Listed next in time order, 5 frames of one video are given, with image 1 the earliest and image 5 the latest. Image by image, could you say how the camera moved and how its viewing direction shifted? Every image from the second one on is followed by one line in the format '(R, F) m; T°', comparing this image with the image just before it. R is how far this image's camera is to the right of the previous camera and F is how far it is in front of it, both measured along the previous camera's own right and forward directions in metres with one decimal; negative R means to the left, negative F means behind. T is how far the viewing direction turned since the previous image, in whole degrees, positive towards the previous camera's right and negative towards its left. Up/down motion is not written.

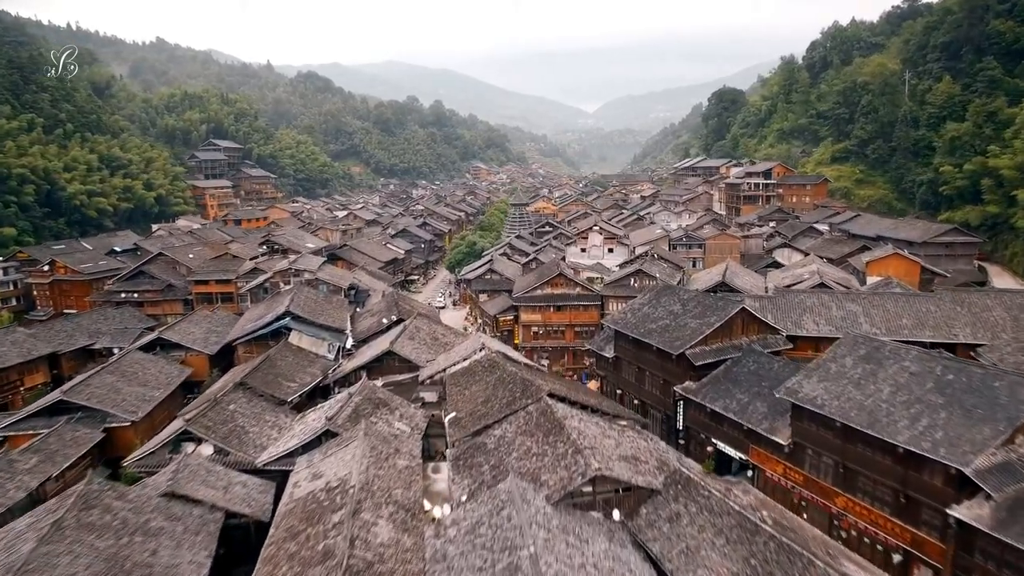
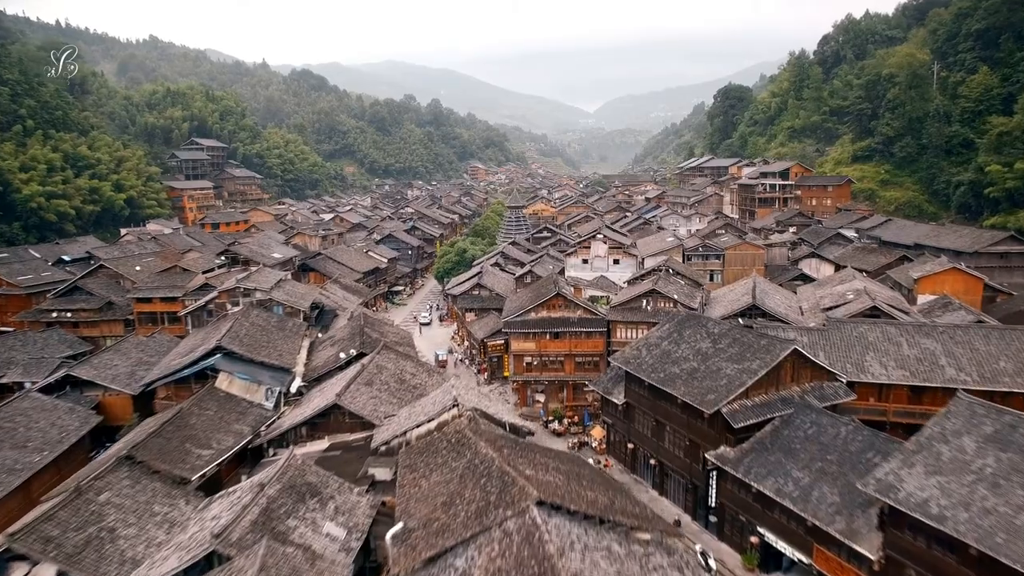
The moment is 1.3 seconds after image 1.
(+0.4, +5.0) m; 0°
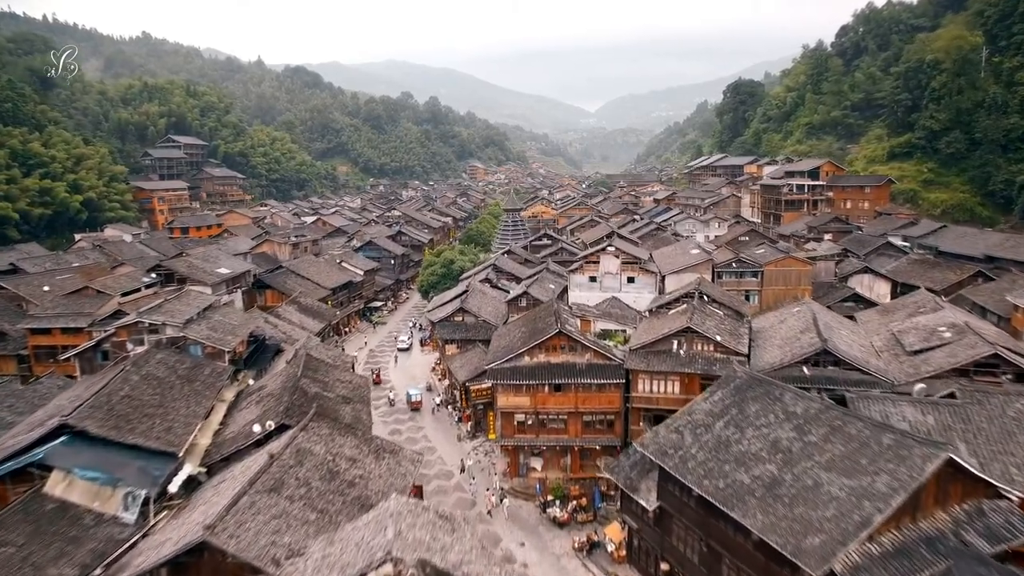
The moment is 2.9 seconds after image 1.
(+0.4, +6.4) m; 0°
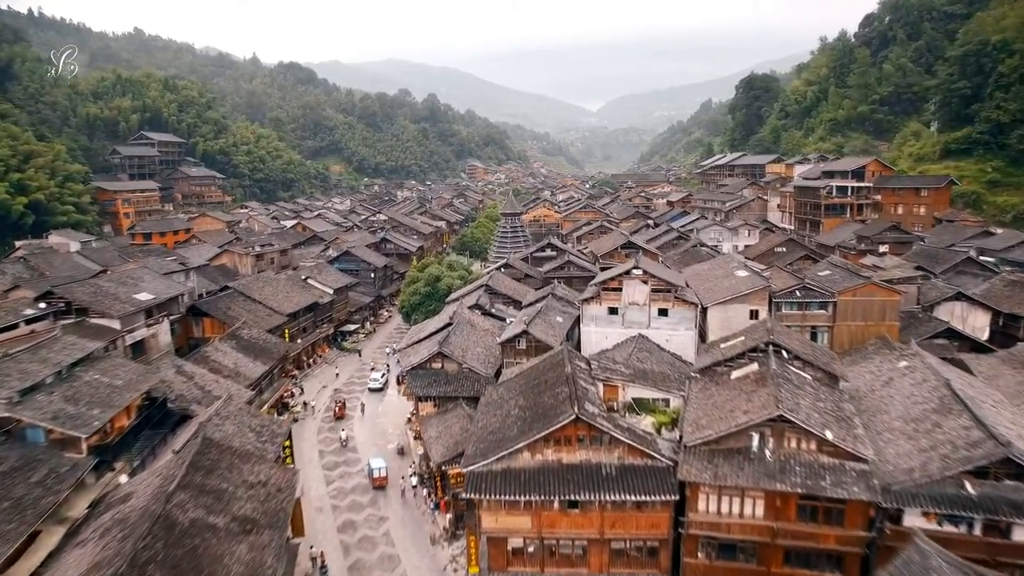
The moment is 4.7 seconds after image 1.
(+0.2, +6.9) m; 0°
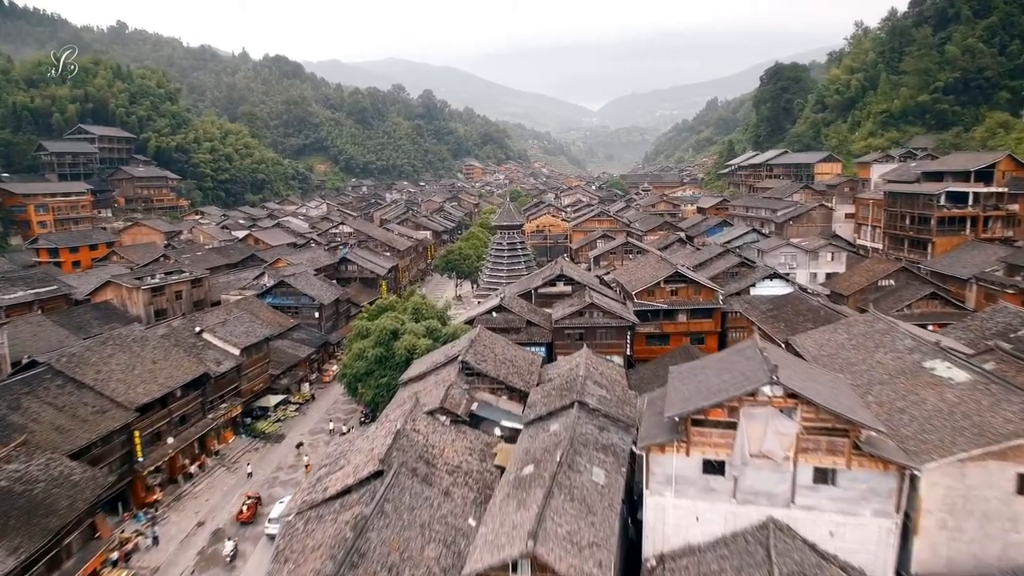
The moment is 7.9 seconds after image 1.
(+0.2, +12.3) m; 0°
